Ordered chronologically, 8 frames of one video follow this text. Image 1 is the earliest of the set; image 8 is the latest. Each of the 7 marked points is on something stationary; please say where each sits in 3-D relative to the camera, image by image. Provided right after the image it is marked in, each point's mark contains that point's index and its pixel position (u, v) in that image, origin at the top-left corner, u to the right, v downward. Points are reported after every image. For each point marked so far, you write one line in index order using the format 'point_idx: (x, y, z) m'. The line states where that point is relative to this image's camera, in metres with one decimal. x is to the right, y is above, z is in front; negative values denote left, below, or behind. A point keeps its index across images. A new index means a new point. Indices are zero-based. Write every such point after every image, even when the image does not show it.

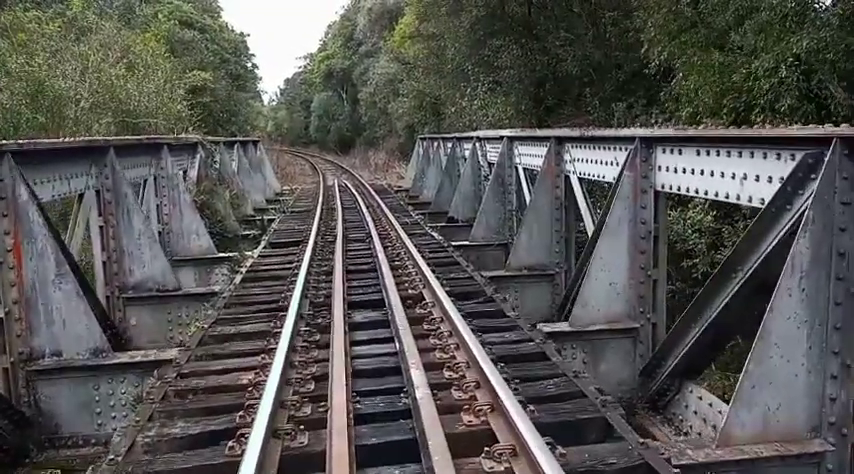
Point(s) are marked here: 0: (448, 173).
0: (+0.6, +1.9, +15.4) m
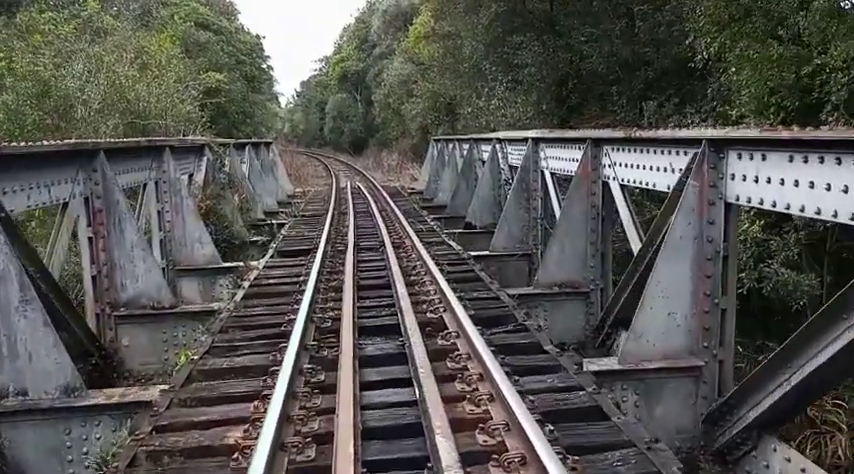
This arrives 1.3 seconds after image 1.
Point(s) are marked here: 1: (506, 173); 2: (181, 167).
0: (+1.2, +1.7, +14.5) m
1: (+1.8, +1.4, +11.4) m
2: (-4.6, +1.3, +9.3) m
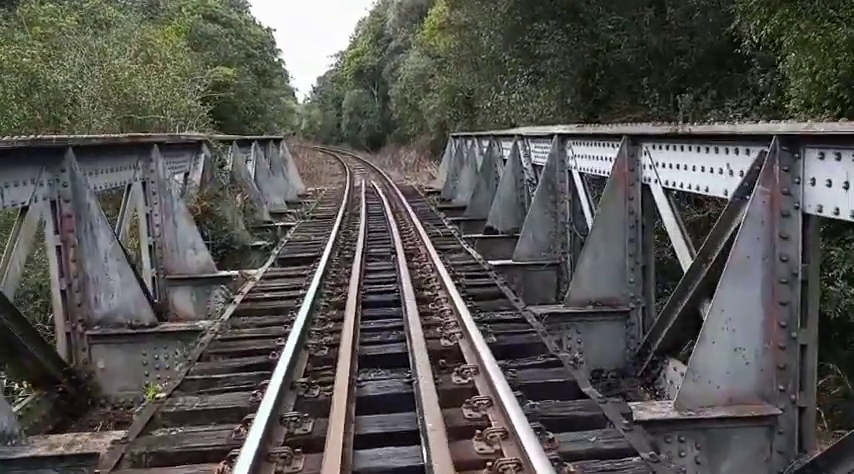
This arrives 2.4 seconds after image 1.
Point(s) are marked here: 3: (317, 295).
0: (+1.5, +1.7, +13.7) m
1: (+2.1, +1.4, +10.5) m
2: (-4.3, +1.2, +8.6) m
3: (-1.4, -0.7, +6.2) m
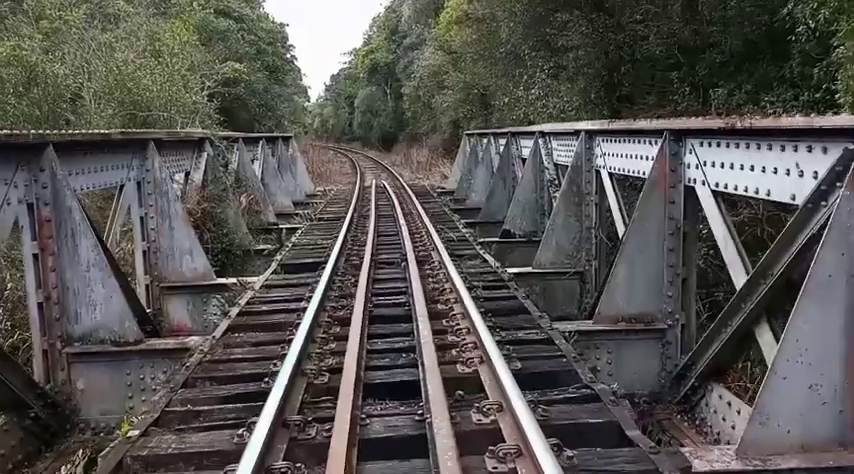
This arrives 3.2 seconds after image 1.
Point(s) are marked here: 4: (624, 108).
0: (+1.9, +1.6, +13.0) m
1: (+2.4, +1.3, +9.8) m
2: (-4.1, +1.1, +8.1) m
3: (-1.2, -0.8, +5.6) m
4: (+5.3, +3.5, +13.9) m
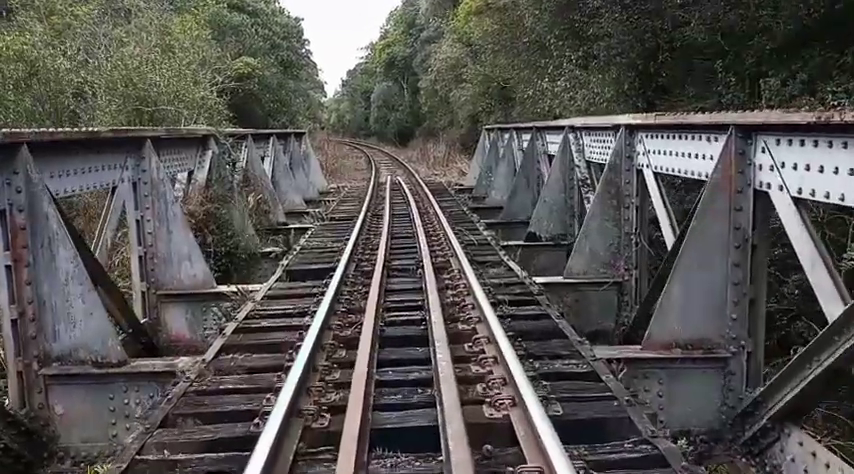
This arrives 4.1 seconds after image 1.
0: (+2.4, +1.5, +12.2) m
1: (+2.8, +1.2, +9.0) m
2: (-3.8, +1.1, +7.5) m
3: (-1.0, -0.9, +4.9) m
4: (+5.8, +3.5, +12.9) m
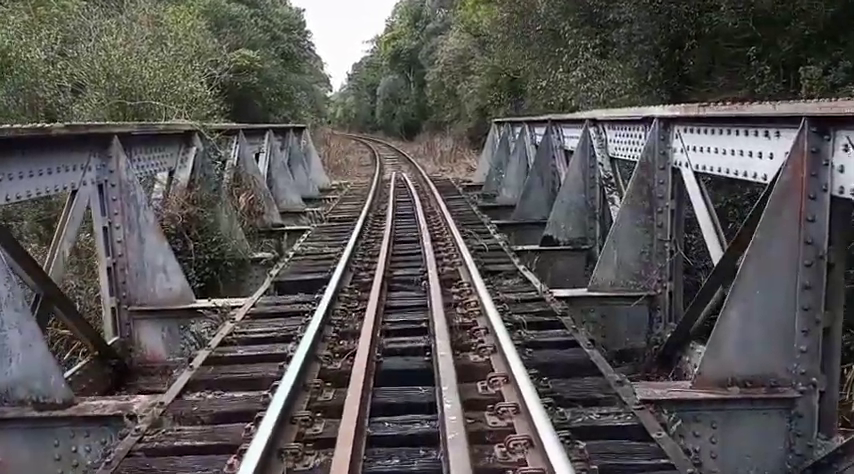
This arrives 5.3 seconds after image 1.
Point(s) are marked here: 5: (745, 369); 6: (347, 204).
0: (+2.5, +1.5, +11.3) m
1: (+2.8, +1.1, +8.1) m
2: (-3.8, +1.0, +6.7) m
3: (-1.0, -1.0, +4.1) m
4: (+6.0, +3.5, +12.0) m
5: (+2.5, -1.1, +3.9) m
6: (-2.2, +0.9, +14.0) m
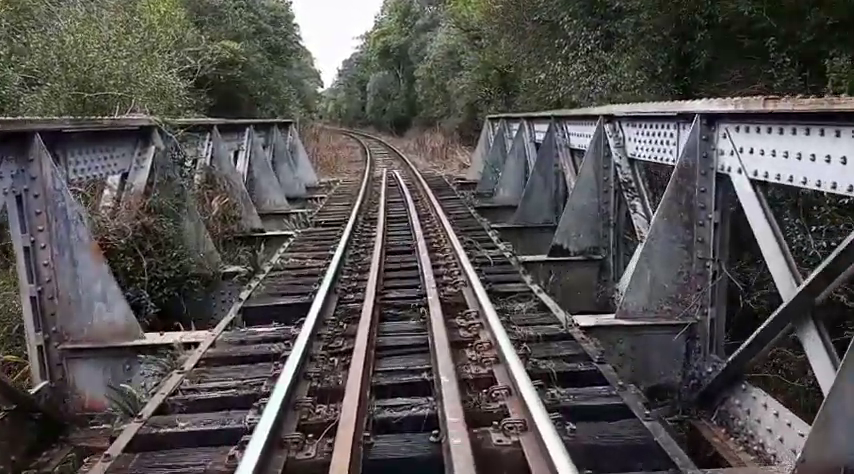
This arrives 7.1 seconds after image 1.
0: (+2.4, +1.3, +10.3) m
1: (+2.8, +0.9, +7.0) m
2: (-3.8, +0.8, +5.6) m
3: (-0.9, -1.2, +3.0) m
4: (+5.8, +3.3, +11.0) m
5: (+2.5, -1.3, +2.9) m
6: (-2.3, +0.8, +12.8) m
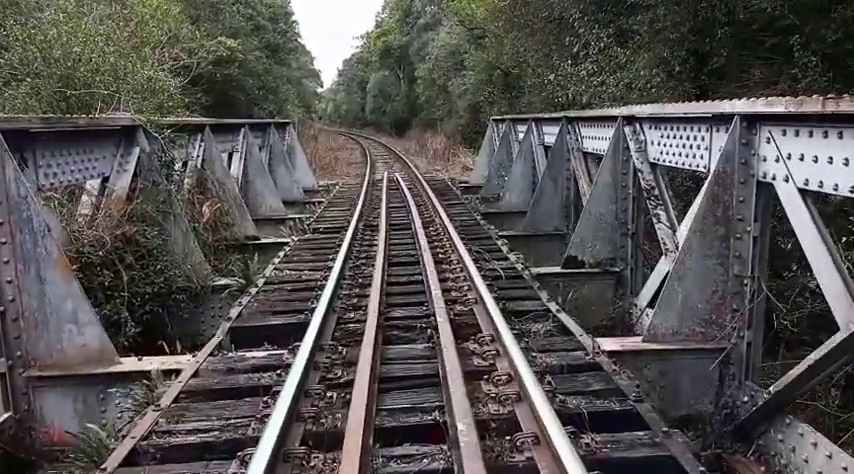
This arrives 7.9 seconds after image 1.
0: (+2.5, +1.2, +9.7) m
1: (+2.9, +0.8, +6.5) m
2: (-3.7, +0.7, +5.0) m
3: (-0.8, -1.4, +2.5) m
4: (+6.0, +3.1, +10.5) m
5: (+2.6, -1.4, +2.4) m
6: (-2.2, +0.6, +12.3) m
